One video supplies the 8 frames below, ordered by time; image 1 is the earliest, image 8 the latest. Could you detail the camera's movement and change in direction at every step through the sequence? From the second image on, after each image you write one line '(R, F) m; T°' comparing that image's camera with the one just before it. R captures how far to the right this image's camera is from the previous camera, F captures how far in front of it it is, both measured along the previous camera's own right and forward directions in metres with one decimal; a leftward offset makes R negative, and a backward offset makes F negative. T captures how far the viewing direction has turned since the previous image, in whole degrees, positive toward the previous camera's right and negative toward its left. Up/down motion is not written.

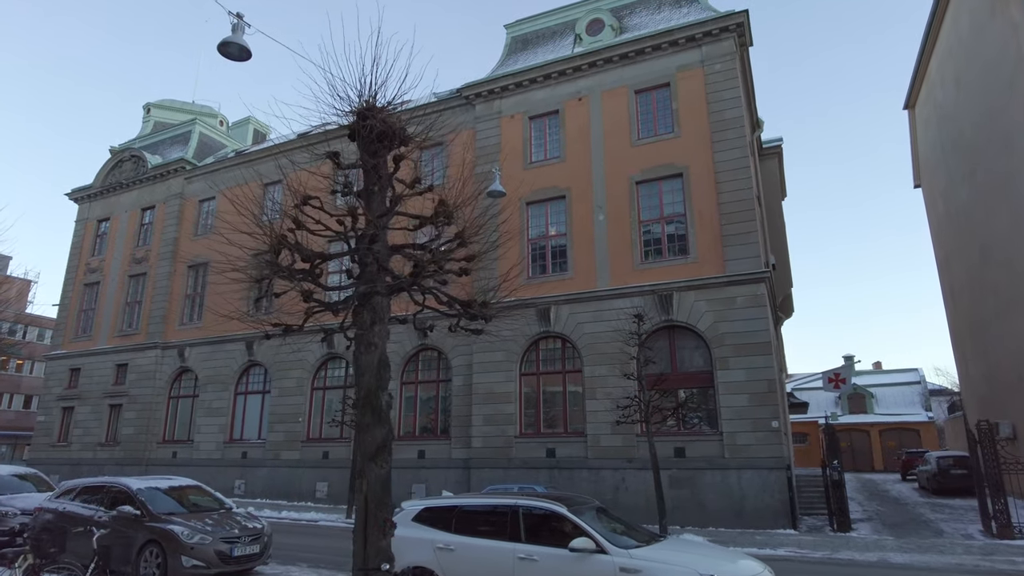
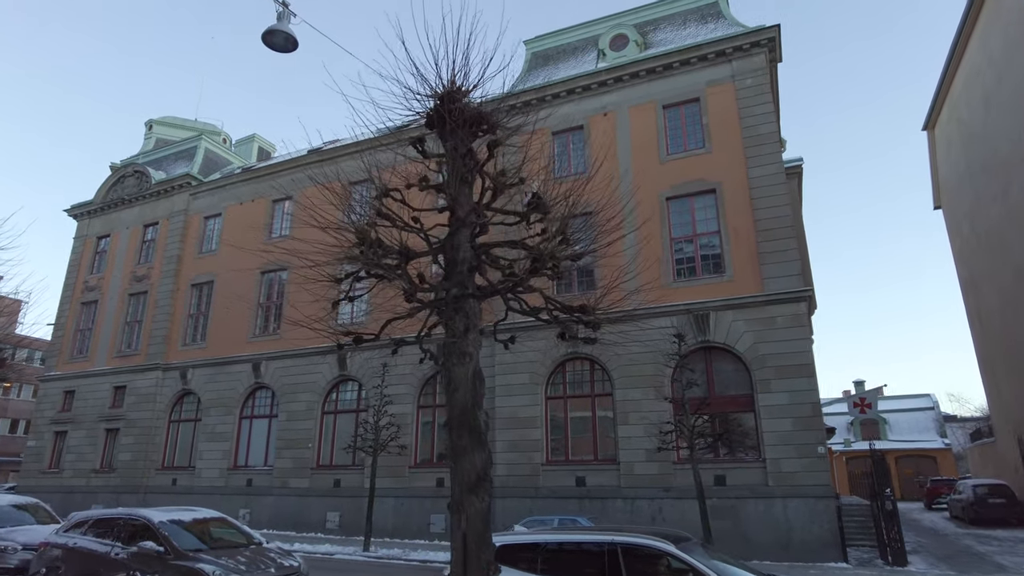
(-1.2, +0.9) m; +1°
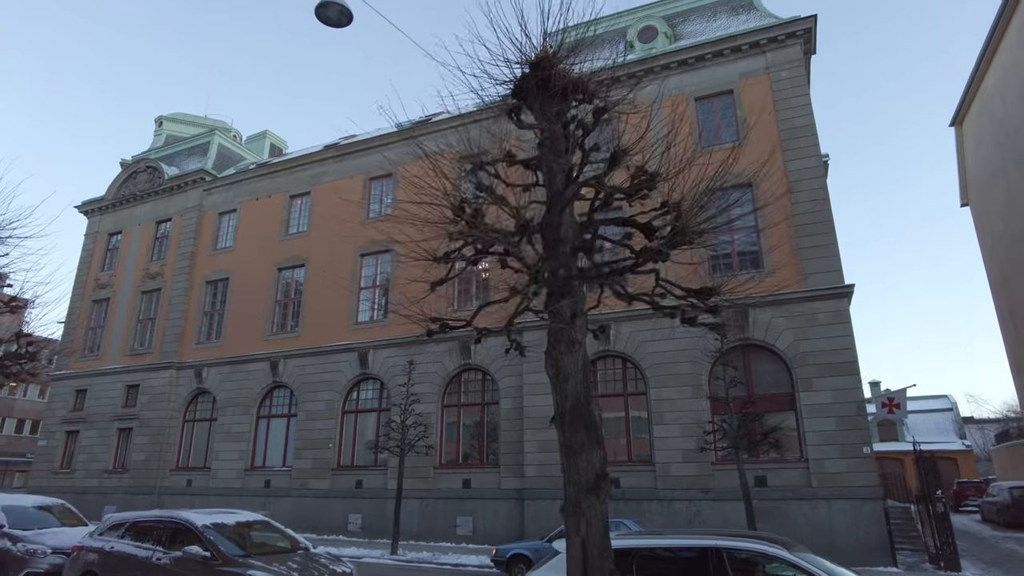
(-1.0, +0.6) m; 0°
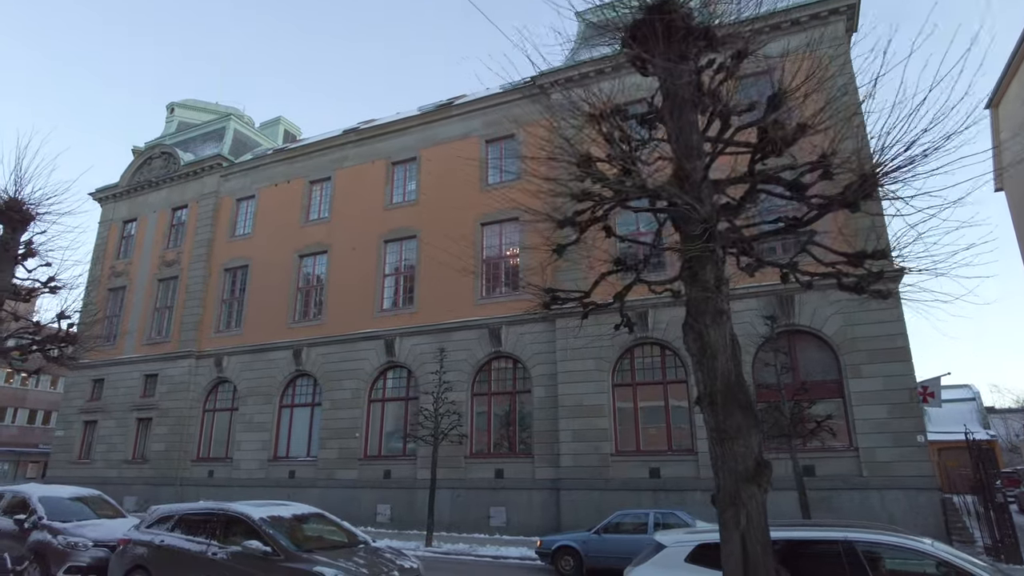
(-1.0, +0.6) m; 0°
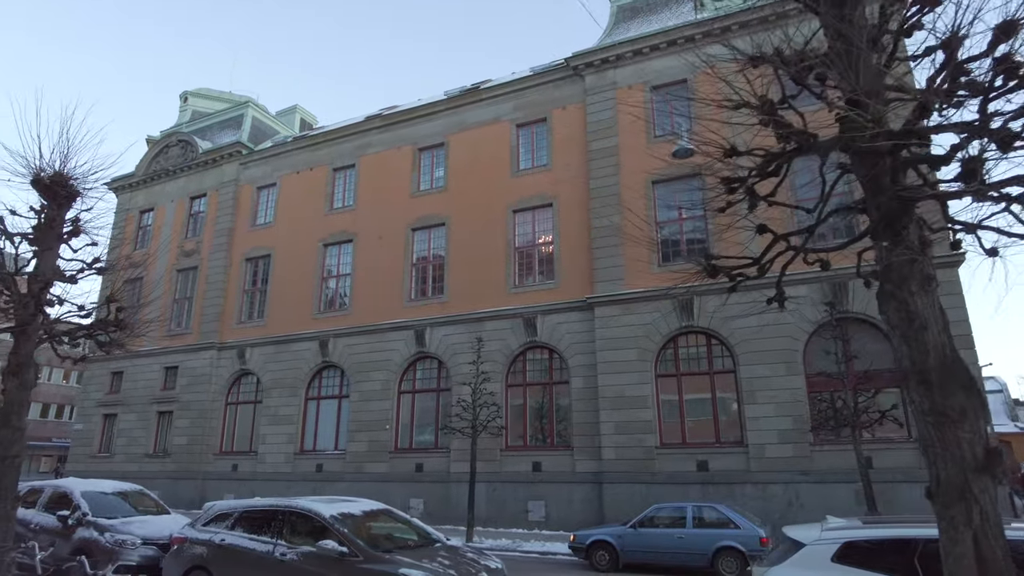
(-1.1, +0.6) m; 0°
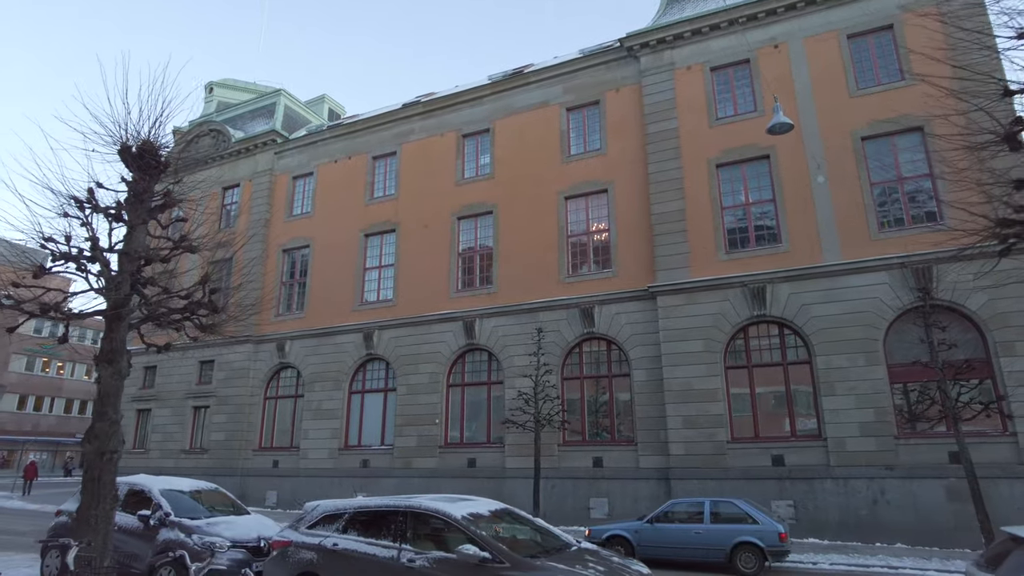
(-1.6, +0.8) m; 0°
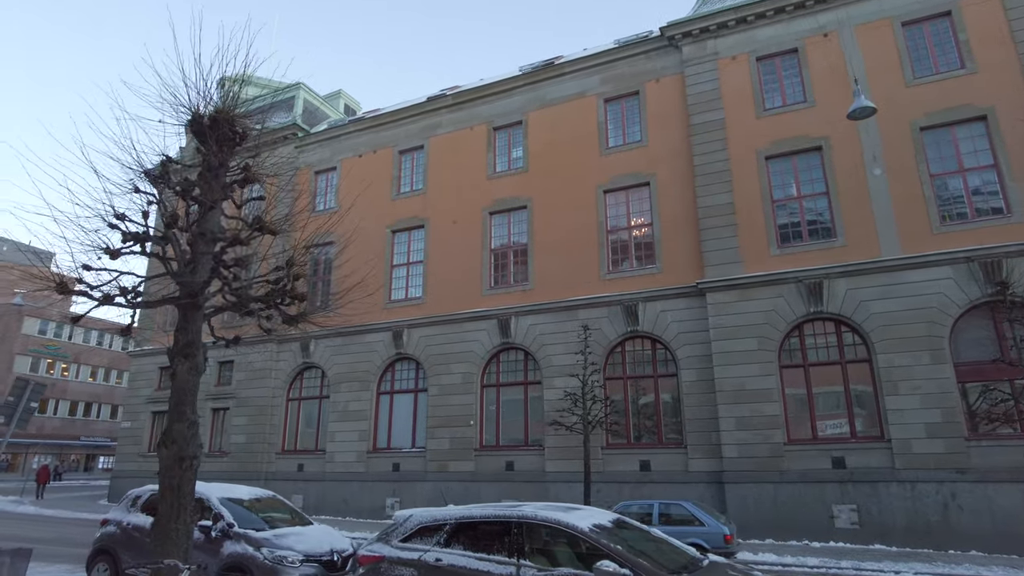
(-1.4, +0.8) m; 0°
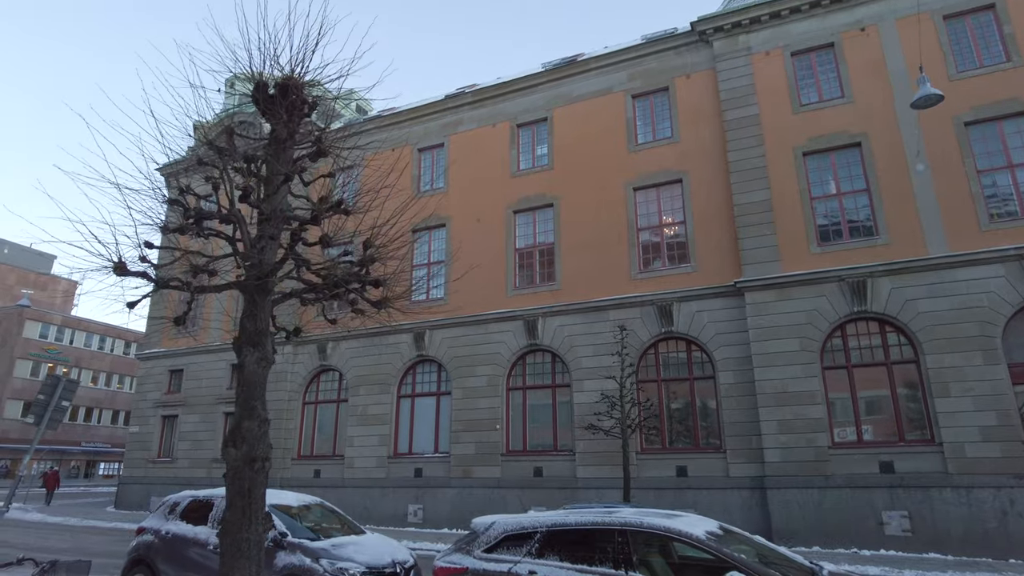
(-1.0, +0.6) m; 0°
